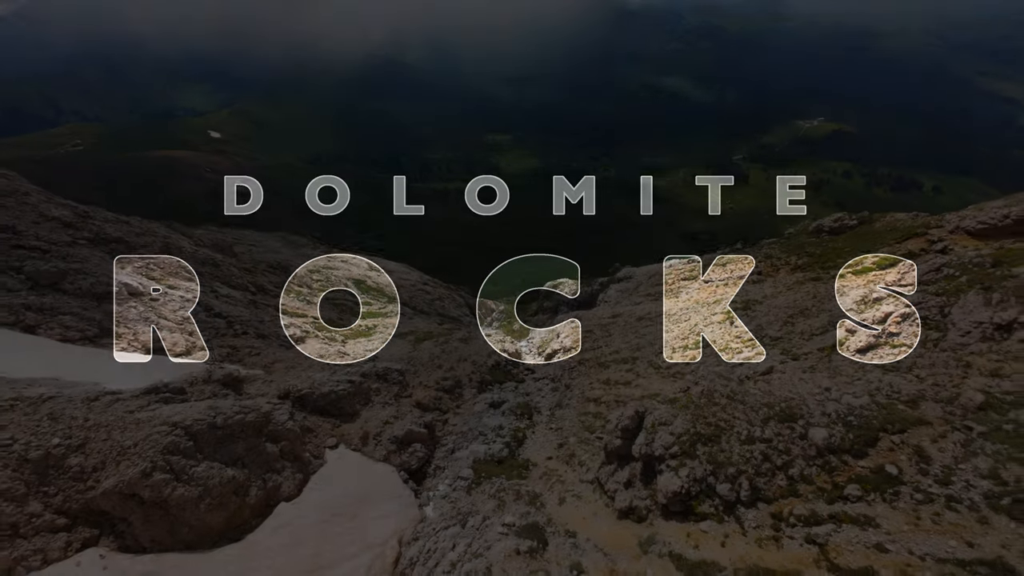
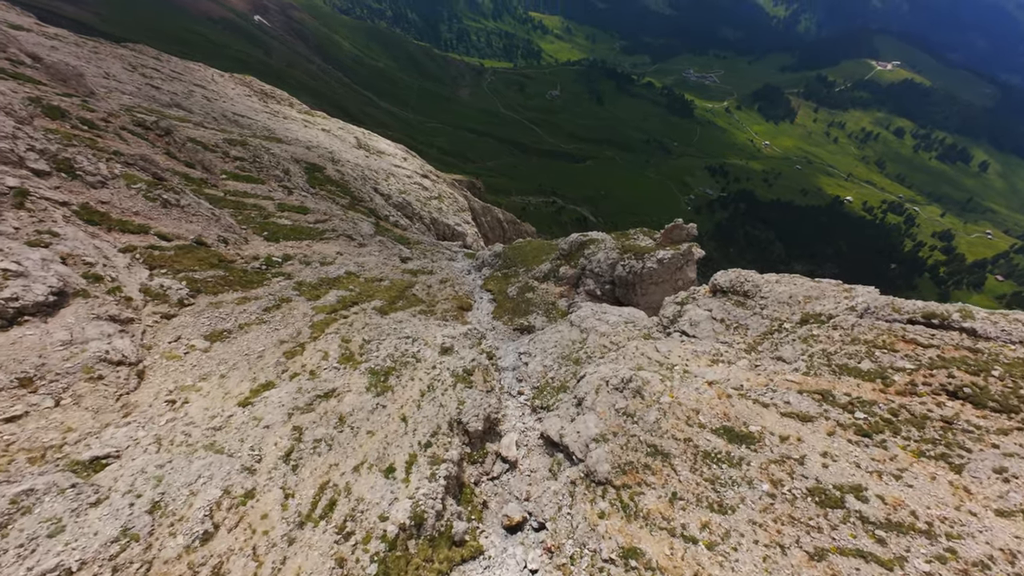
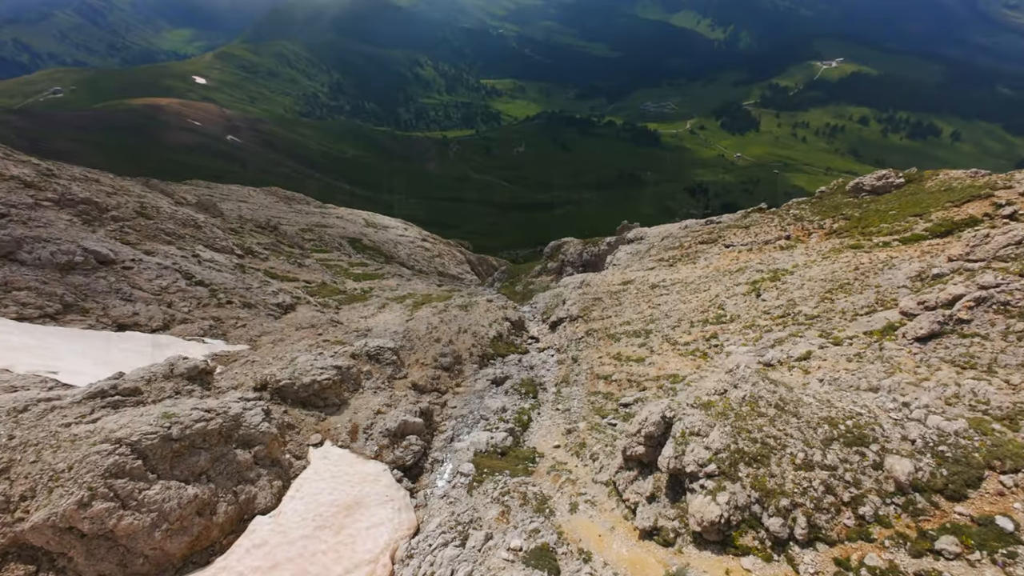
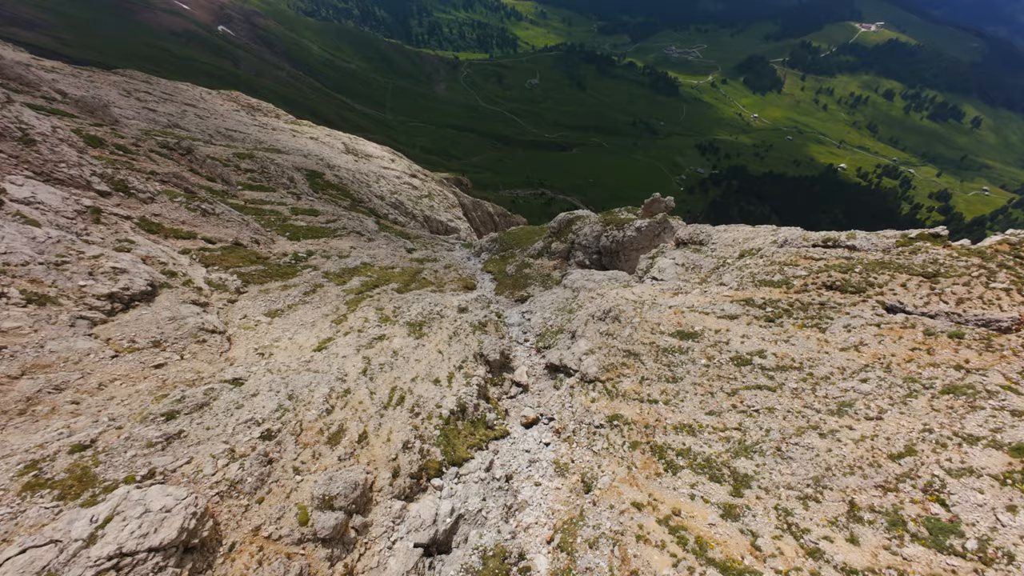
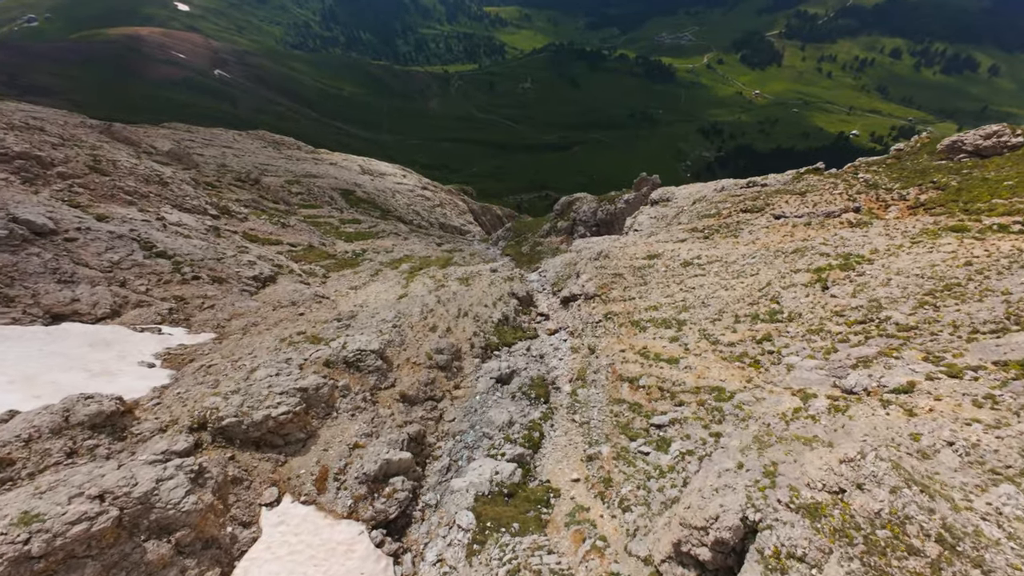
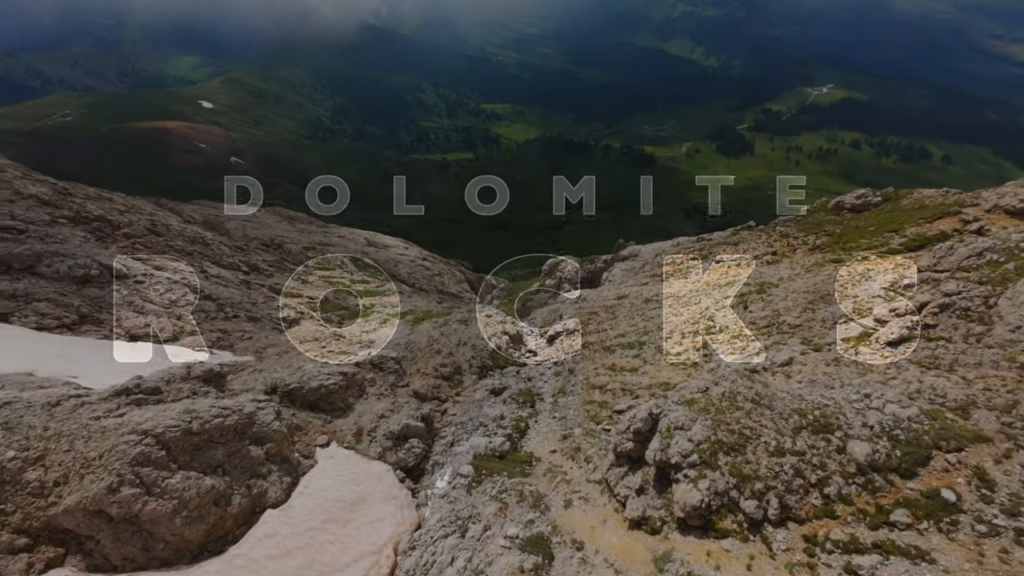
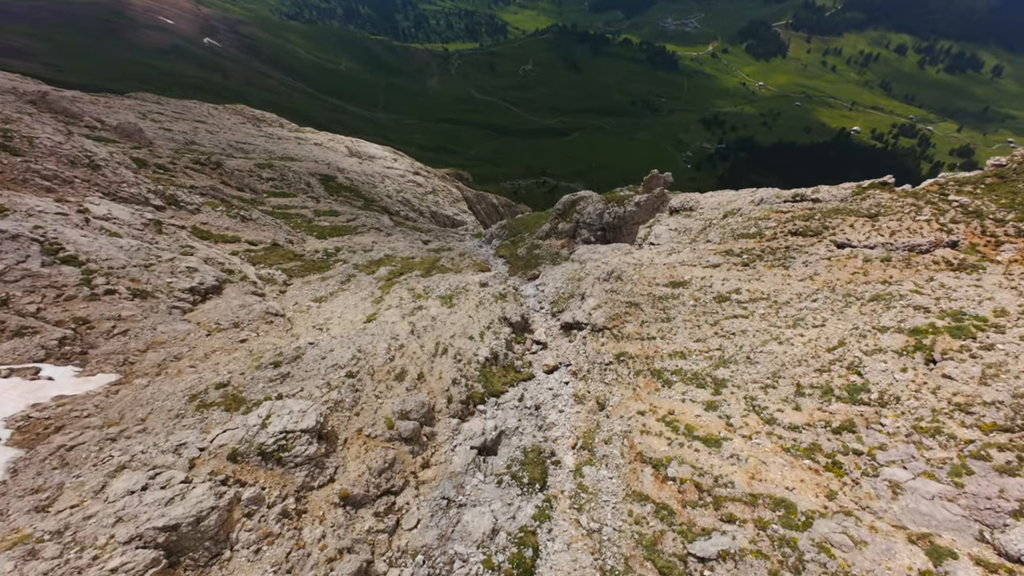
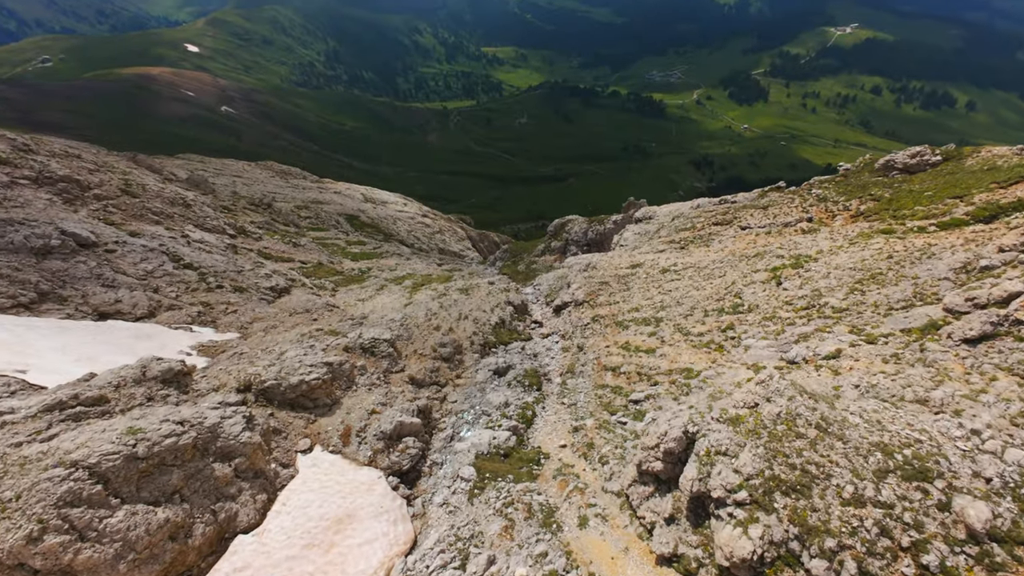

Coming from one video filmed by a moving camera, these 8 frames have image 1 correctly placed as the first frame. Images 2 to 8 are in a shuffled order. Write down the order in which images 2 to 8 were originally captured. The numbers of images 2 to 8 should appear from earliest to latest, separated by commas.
6, 3, 8, 5, 7, 4, 2
